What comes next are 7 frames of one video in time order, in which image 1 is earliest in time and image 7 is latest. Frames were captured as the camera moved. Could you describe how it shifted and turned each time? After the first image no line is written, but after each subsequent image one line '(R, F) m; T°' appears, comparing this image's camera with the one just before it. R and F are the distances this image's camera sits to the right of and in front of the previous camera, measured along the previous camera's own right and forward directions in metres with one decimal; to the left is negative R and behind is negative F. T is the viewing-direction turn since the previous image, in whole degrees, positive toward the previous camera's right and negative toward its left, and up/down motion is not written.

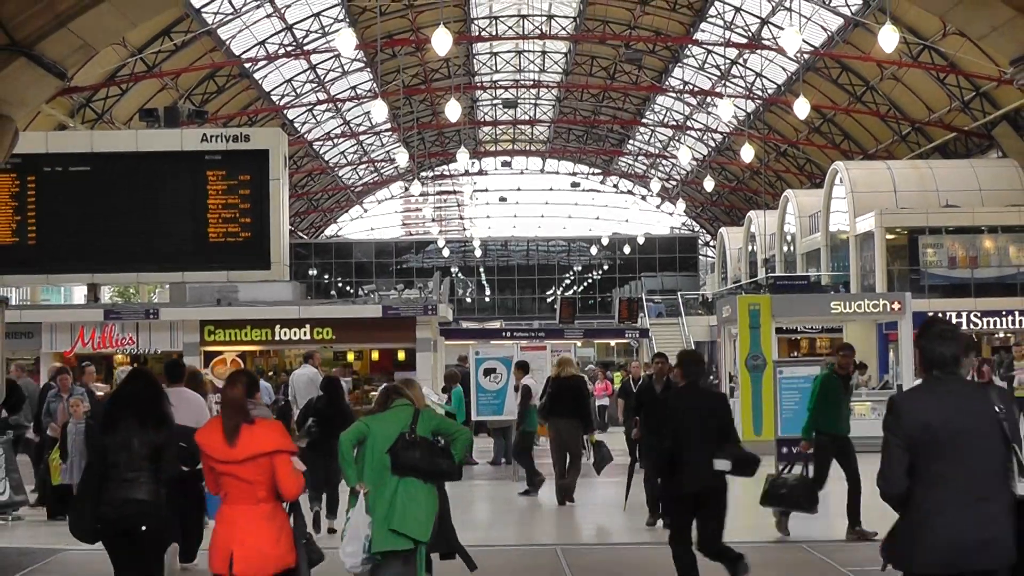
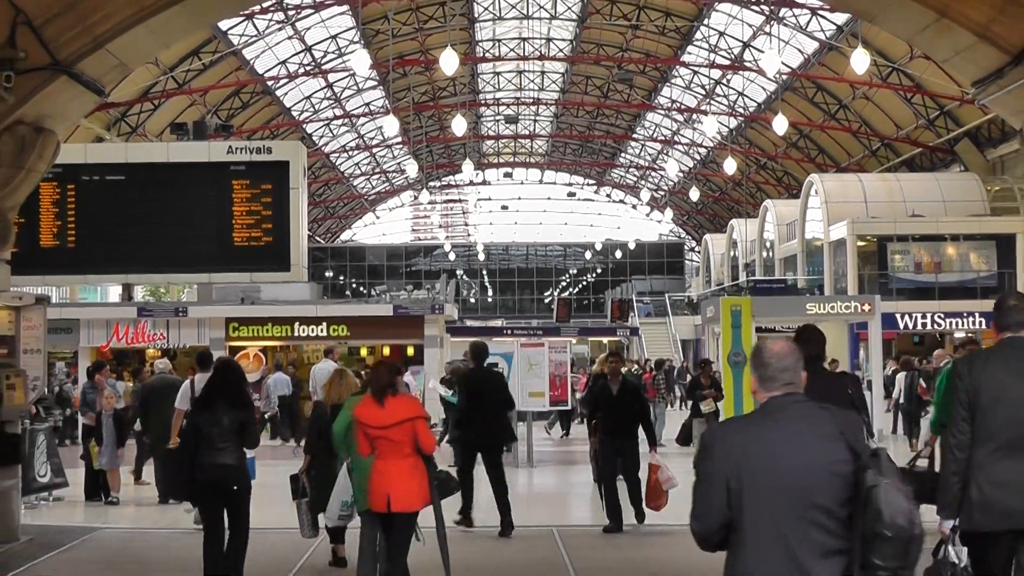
(+0.1, -0.7) m; -1°
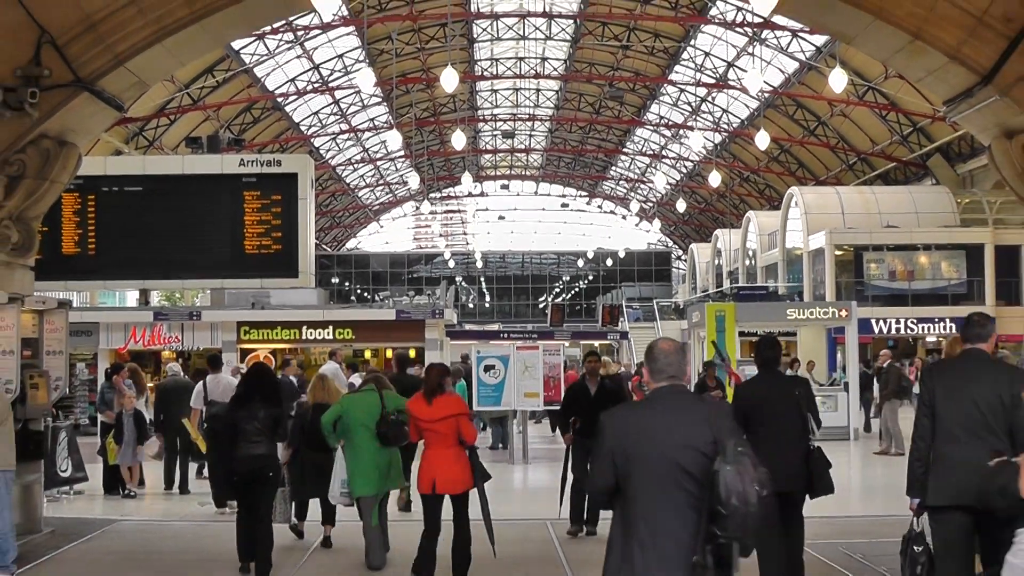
(+0.1, -0.5) m; 0°
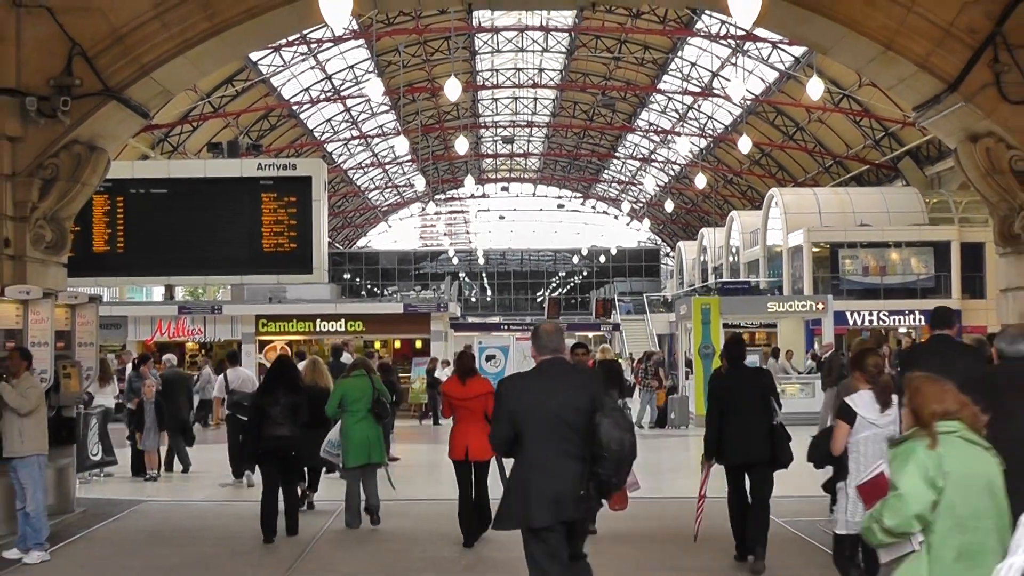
(+0.1, -0.6) m; 0°
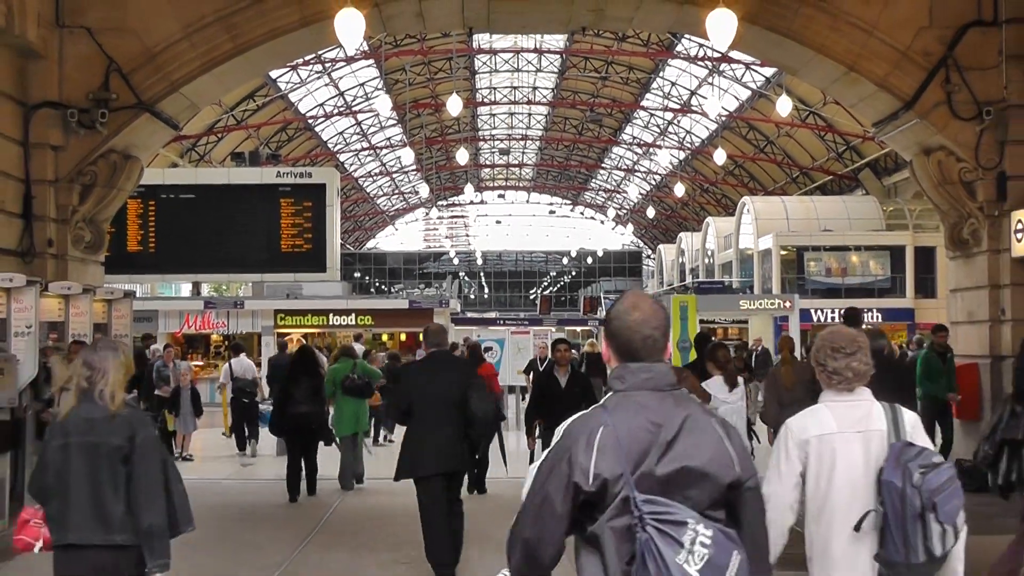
(+0.2, -0.9) m; -1°
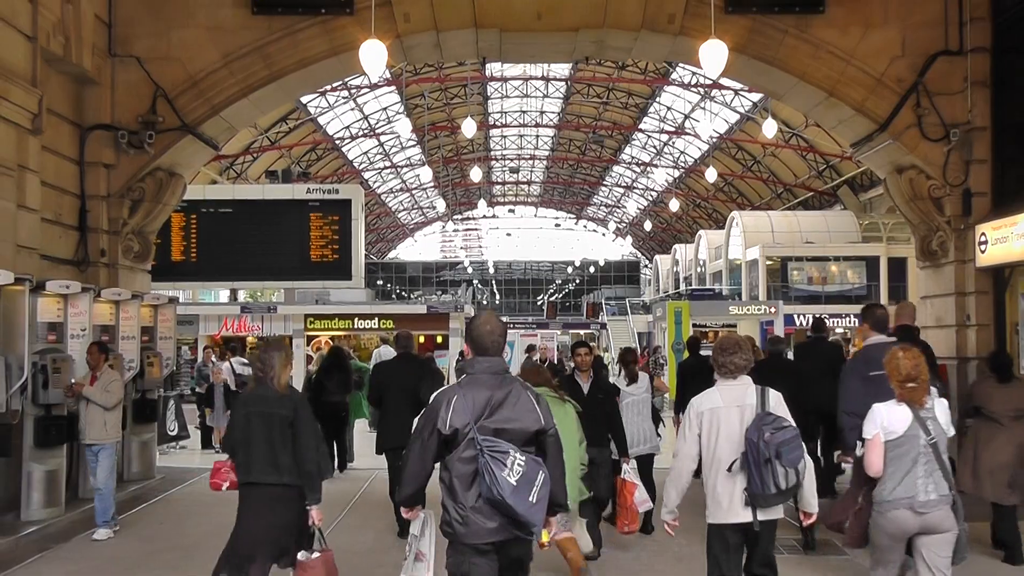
(+0.2, -1.0) m; -1°
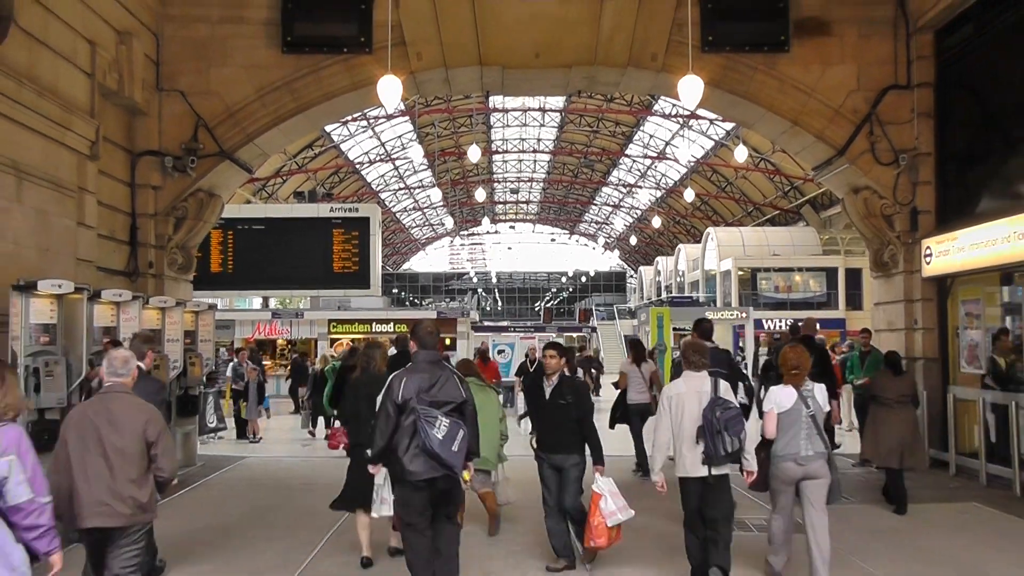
(+0.3, -1.4) m; -1°
